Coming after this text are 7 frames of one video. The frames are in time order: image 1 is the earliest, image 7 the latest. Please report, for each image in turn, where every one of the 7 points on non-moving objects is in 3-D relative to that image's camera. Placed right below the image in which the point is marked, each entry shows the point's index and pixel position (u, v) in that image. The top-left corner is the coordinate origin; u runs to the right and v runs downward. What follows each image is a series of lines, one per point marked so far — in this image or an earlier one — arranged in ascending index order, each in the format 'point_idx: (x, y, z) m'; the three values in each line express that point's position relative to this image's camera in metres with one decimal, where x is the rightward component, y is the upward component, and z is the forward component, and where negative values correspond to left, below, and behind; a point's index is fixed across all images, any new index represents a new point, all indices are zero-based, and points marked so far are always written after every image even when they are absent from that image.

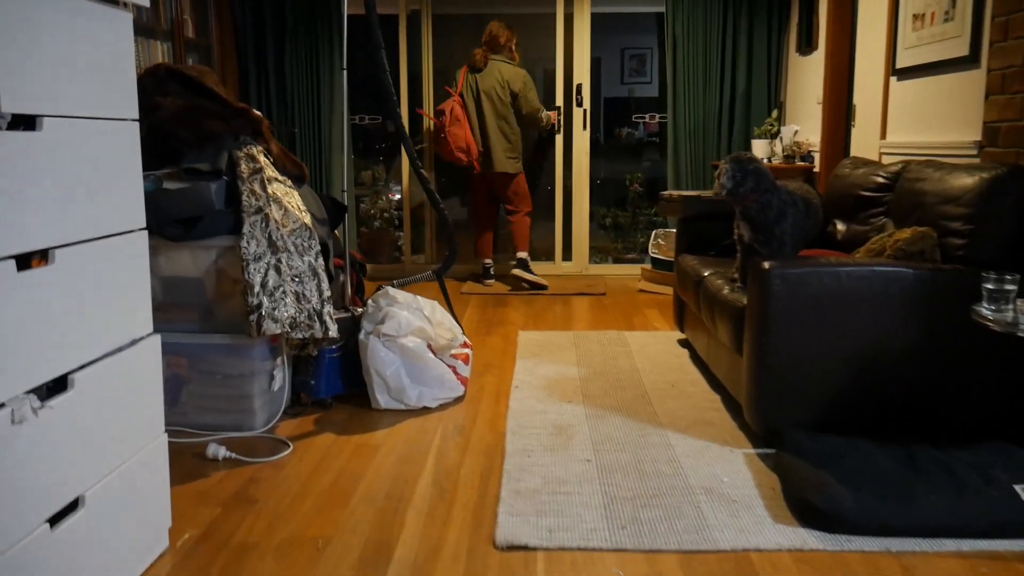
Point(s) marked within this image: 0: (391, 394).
0: (-0.4, -0.3, +2.8) m
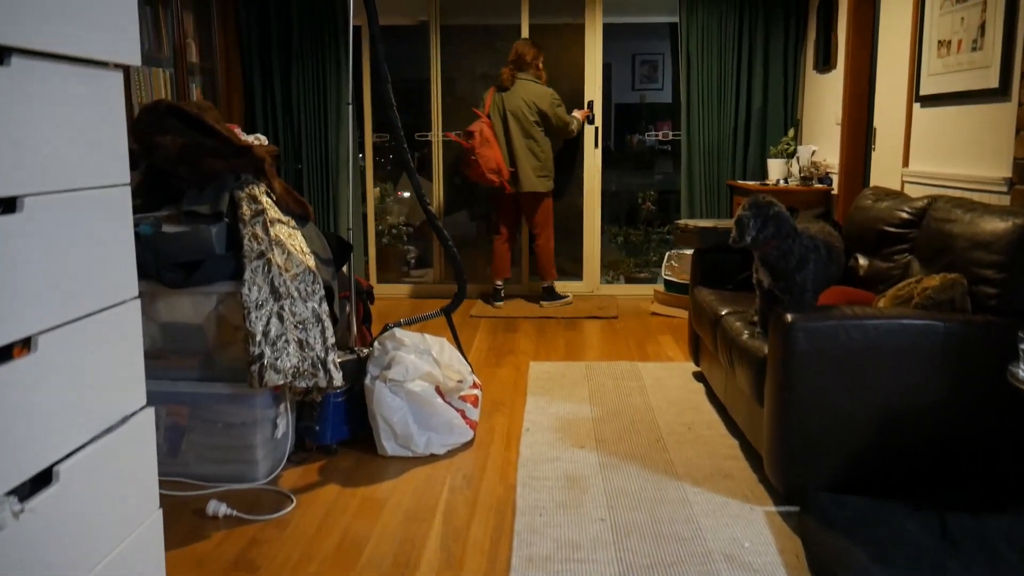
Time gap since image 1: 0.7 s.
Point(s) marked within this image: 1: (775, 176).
0: (-0.4, -0.5, +2.7) m
1: (+1.4, +0.6, +4.8) m
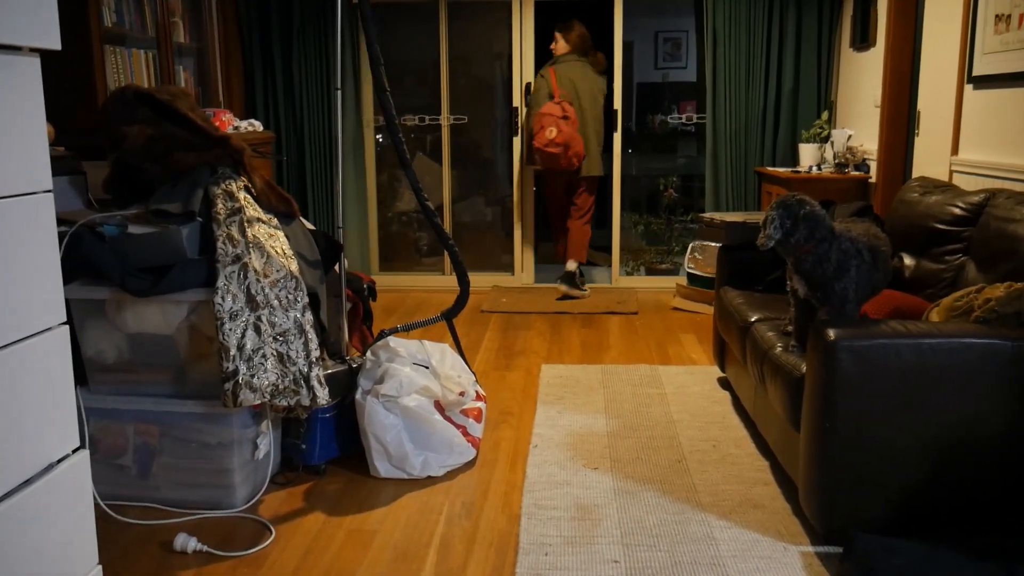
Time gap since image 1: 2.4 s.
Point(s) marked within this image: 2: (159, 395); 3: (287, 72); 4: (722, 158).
0: (-0.3, -0.5, +2.5) m
1: (+1.5, +0.6, +4.5) m
2: (-0.9, -0.3, +2.3) m
3: (-1.2, +1.2, +4.7) m
4: (+1.1, +0.7, +4.8) m
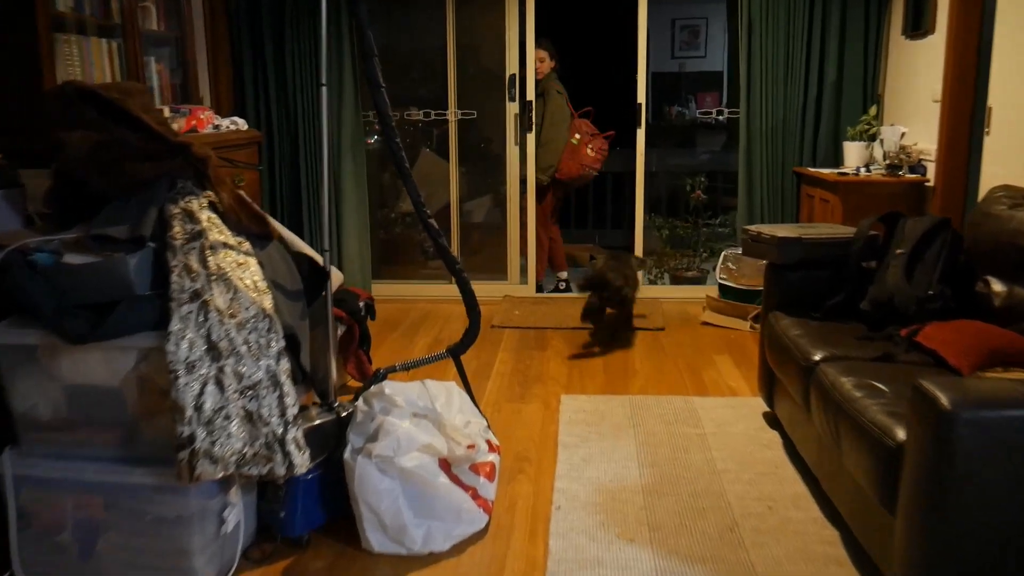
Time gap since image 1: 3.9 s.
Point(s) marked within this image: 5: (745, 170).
0: (-0.3, -0.6, +2.1) m
1: (+1.6, +0.6, +4.1) m
2: (-0.9, -0.4, +1.9) m
3: (-1.1, +1.1, +4.3) m
4: (+1.2, +0.6, +4.4) m
5: (+1.2, +0.6, +4.4) m
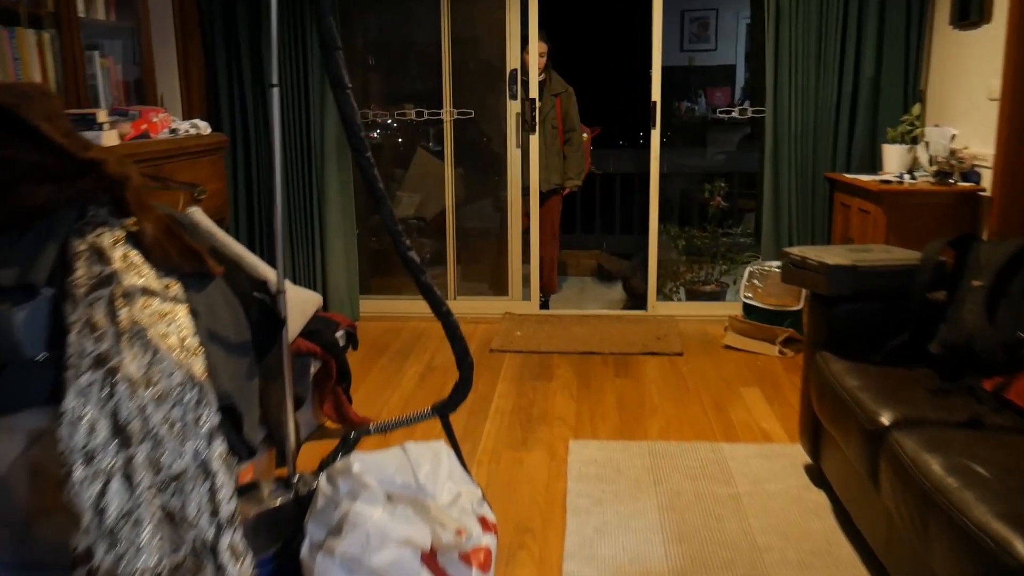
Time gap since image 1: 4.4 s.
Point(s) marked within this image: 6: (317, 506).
0: (-0.3, -0.7, +1.6) m
1: (+1.6, +0.5, +3.6) m
2: (-0.9, -0.5, +1.5) m
3: (-1.1, +1.0, +3.9) m
4: (+1.2, +0.6, +3.9) m
5: (+1.2, +0.5, +4.0) m
6: (-0.4, -0.4, +1.7) m
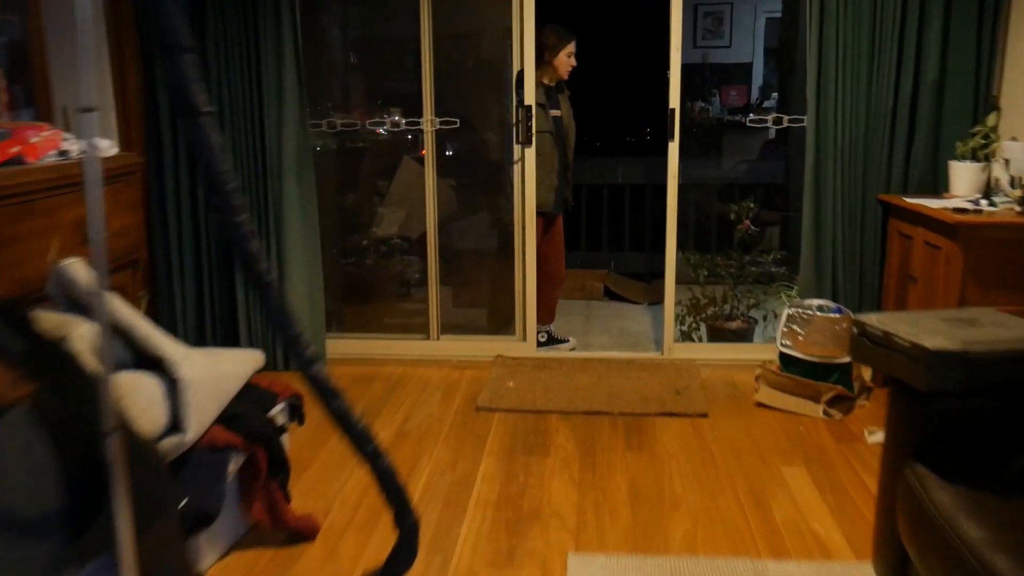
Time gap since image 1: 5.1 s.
0: (-0.3, -0.8, +1.0) m
1: (+1.5, +0.3, +3.0) m
2: (-0.9, -0.6, +0.9) m
3: (-1.2, +0.9, +3.3) m
4: (+1.2, +0.4, +3.3) m
5: (+1.1, +0.3, +3.3) m
6: (-0.4, -0.6, +1.1) m
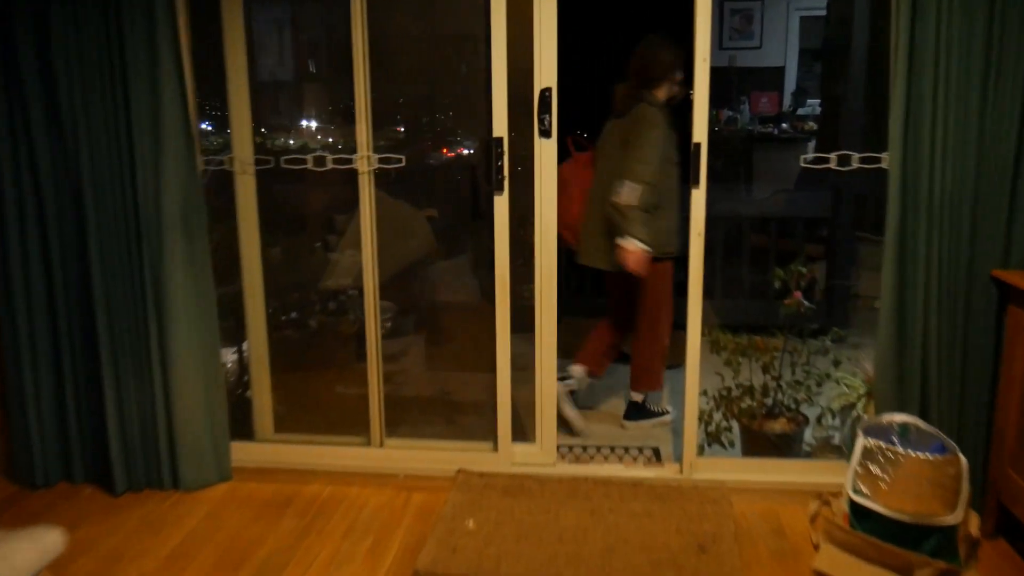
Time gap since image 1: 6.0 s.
0: (-0.5, -1.1, +0.1) m
1: (+1.4, 0.0, +2.0) m
2: (-1.1, -0.9, 0.0) m
3: (-1.3, +0.6, +2.3) m
4: (+1.1, +0.1, +2.3) m
5: (+1.0, 0.0, +2.3) m
6: (-0.6, -0.9, +0.1) m
